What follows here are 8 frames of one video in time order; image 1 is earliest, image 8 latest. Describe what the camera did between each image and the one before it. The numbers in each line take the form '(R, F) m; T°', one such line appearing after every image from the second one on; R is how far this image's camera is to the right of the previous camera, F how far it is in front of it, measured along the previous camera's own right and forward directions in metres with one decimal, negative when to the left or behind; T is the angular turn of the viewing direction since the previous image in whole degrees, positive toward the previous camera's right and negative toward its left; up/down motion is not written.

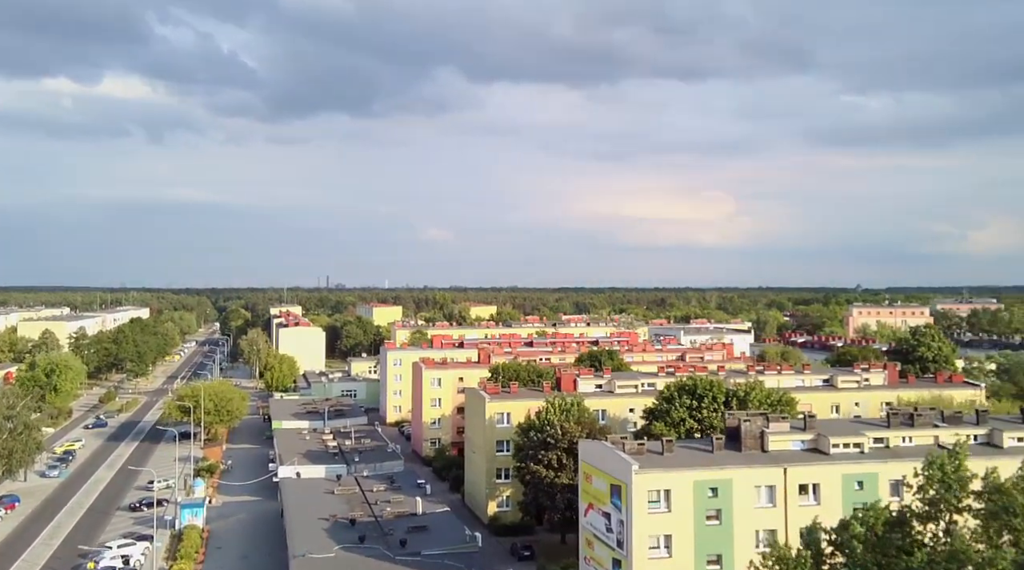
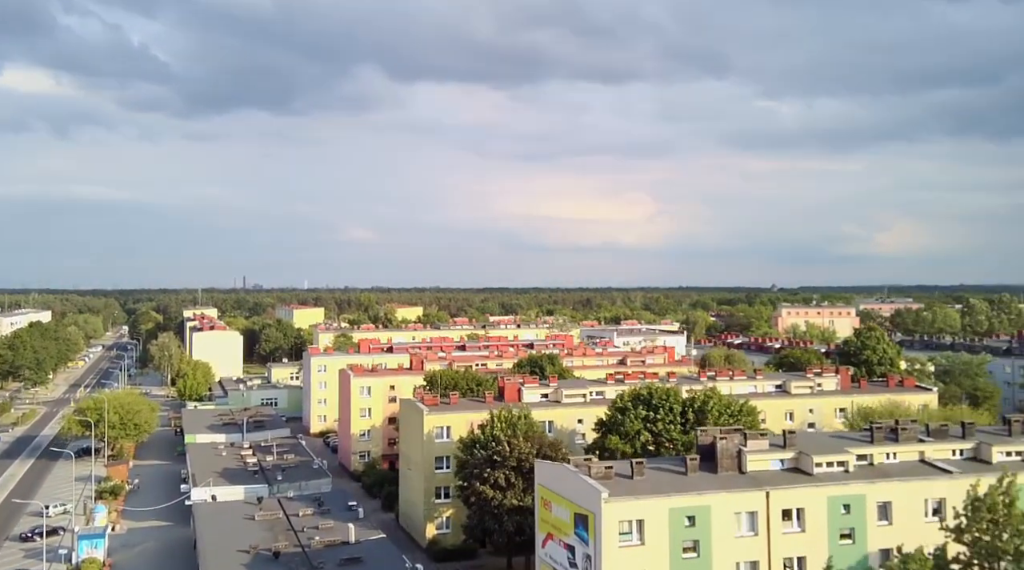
(-0.7, +2.9) m; +5°
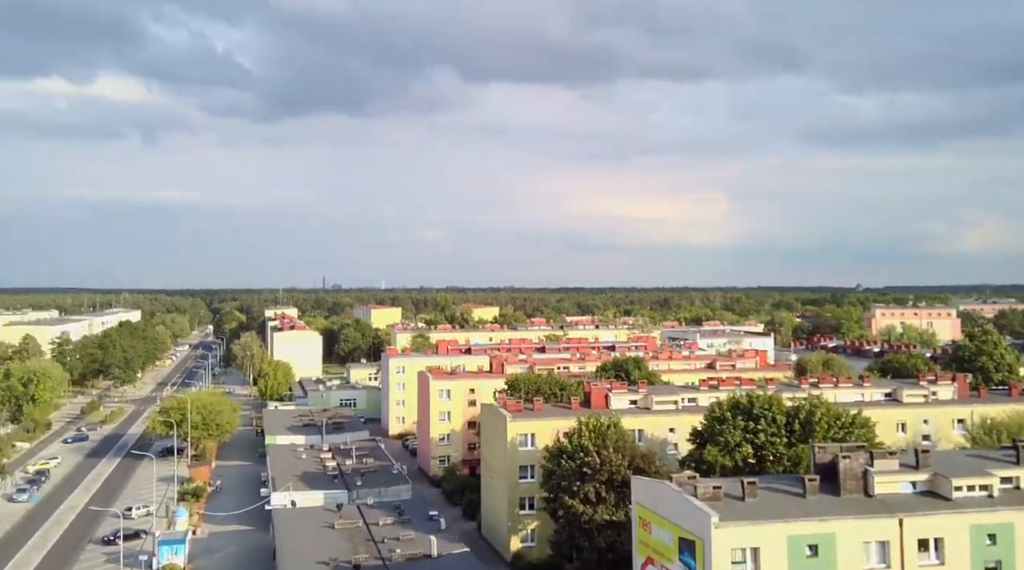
(-0.5, +1.7) m; -5°
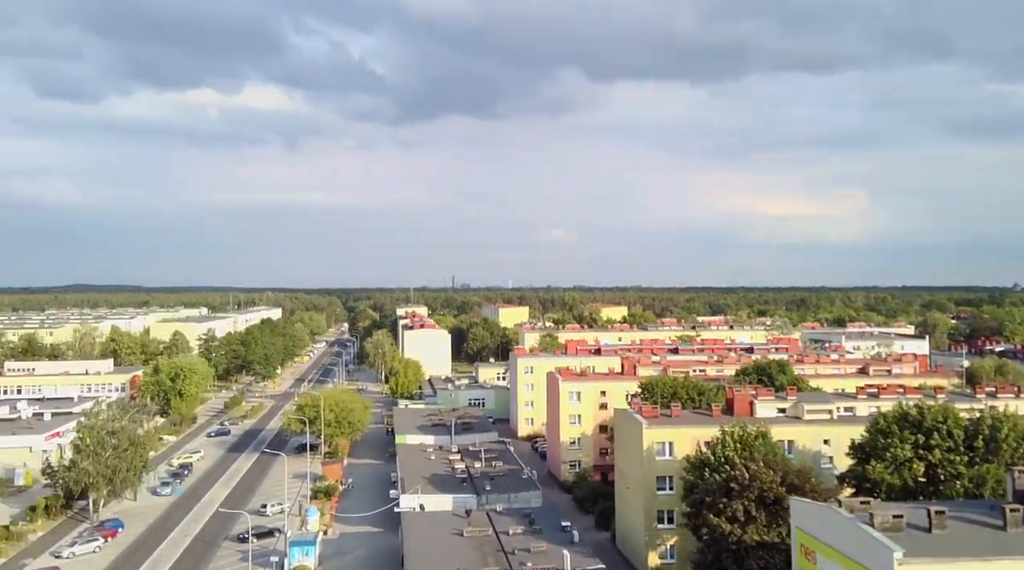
(-0.4, +1.7) m; -8°
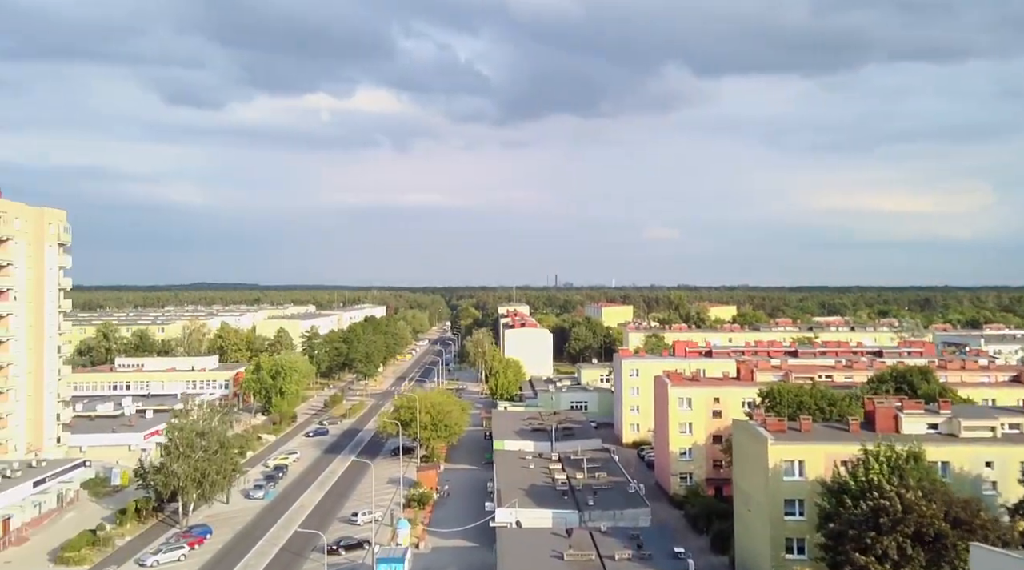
(-0.1, +3.1) m; -7°
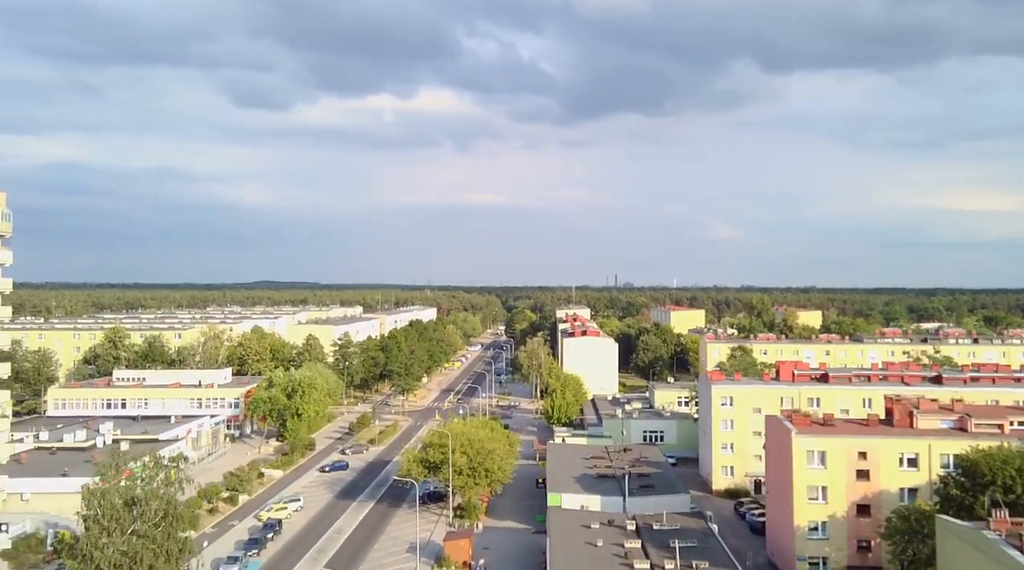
(-0.1, +12.6) m; -4°
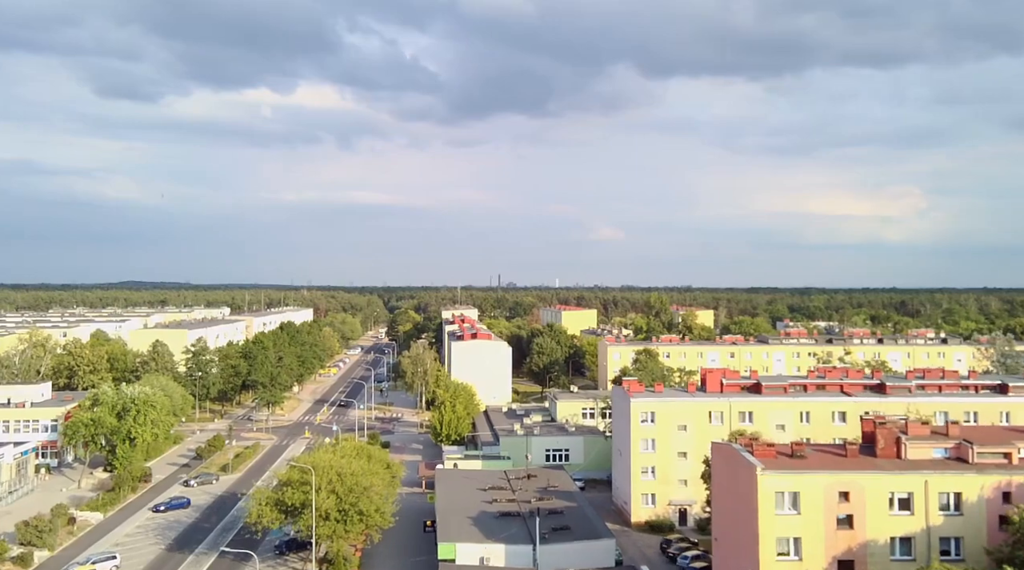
(+0.1, +8.6) m; +7°
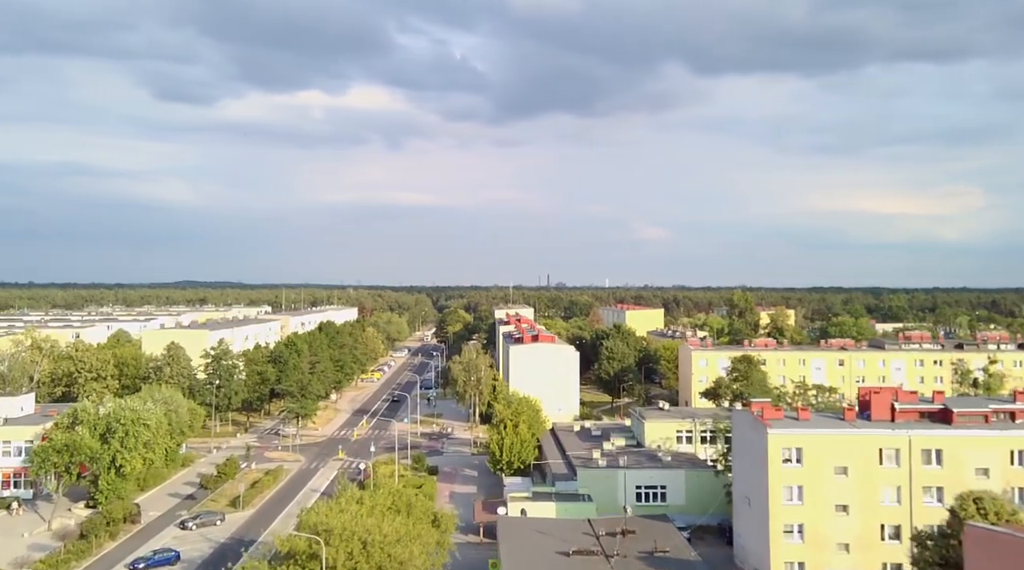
(-1.5, +11.2) m; -3°
